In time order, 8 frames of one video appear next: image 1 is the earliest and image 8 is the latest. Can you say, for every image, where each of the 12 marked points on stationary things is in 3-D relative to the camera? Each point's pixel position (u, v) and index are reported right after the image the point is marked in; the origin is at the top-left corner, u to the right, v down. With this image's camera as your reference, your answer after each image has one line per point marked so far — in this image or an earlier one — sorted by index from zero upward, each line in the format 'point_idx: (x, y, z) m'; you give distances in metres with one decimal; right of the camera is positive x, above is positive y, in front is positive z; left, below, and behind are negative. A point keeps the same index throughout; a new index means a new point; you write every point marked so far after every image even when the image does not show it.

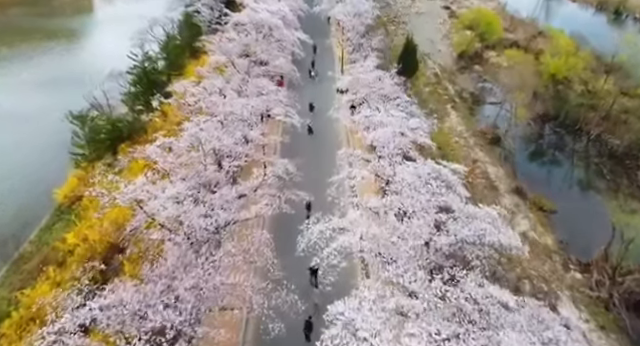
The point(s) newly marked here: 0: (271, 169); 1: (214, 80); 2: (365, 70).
0: (-1.1, +0.1, +10.1) m
1: (-3.1, +2.6, +13.6) m
2: (+1.5, +3.4, +15.4) m
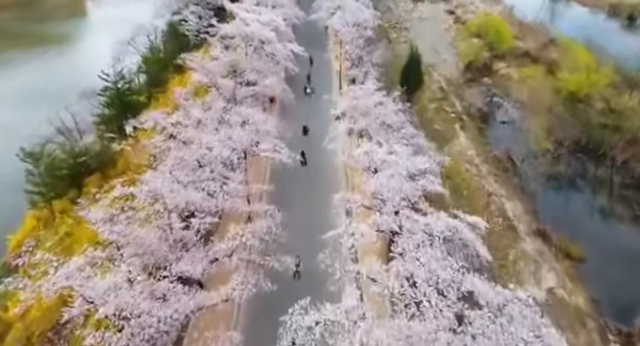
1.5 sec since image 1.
0: (-1.2, -1.0, +8.4) m
1: (-3.3, +1.6, +11.9) m
2: (+1.4, +2.3, +13.6) m
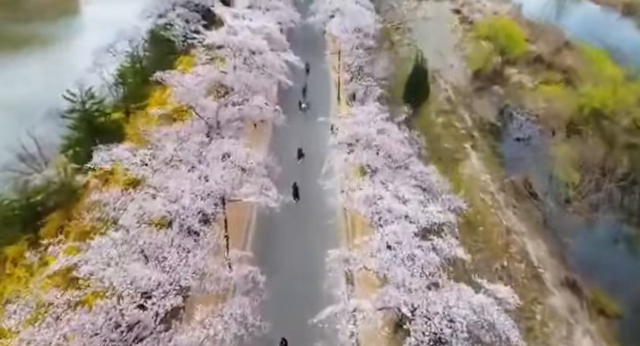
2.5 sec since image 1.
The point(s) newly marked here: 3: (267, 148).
0: (-1.4, -2.0, +6.7) m
1: (-3.4, +0.6, +10.2) m
2: (+1.2, +1.4, +11.9) m
3: (-1.3, +0.6, +11.5) m
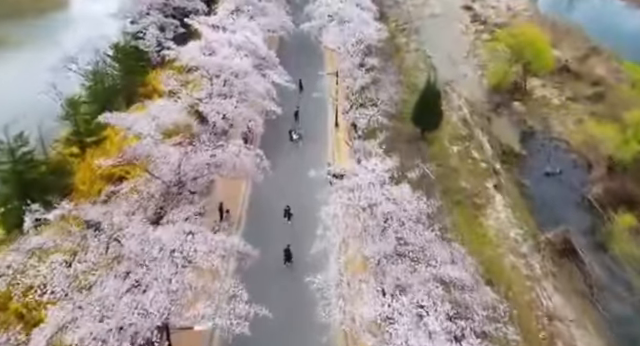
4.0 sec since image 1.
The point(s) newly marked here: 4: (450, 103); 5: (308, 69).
0: (-1.5, -3.6, +4.1) m
1: (-3.6, -0.9, +7.5) m
2: (+1.0, -0.1, +9.2) m
3: (-1.5, -0.9, +8.9) m
4: (+5.3, +2.9, +18.8) m
5: (-0.4, +3.8, +16.7) m
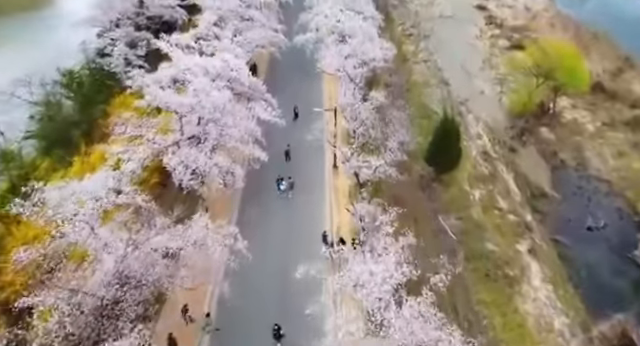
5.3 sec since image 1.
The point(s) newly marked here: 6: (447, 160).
0: (-1.7, -5.3, +1.7) m
1: (-3.7, -2.5, +5.0) m
2: (+0.9, -1.7, +6.7) m
3: (-1.6, -2.5, +6.4) m
4: (+5.2, +1.5, +16.2) m
5: (-0.5, +2.4, +14.1) m
6: (+3.6, +0.4, +12.8) m
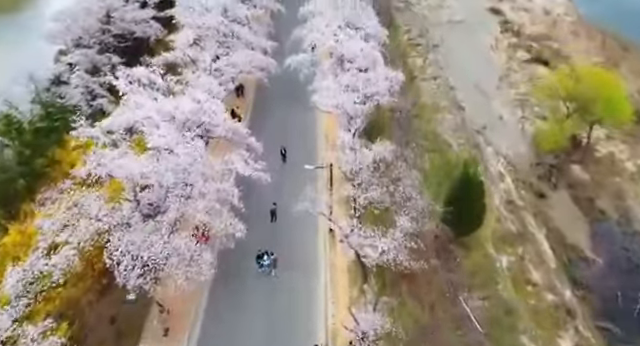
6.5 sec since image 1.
0: (-1.9, -7.1, -0.5) m
1: (-3.9, -4.2, +2.7) m
2: (+0.7, -3.3, +4.4) m
3: (-1.8, -4.1, +4.1) m
4: (+5.1, +0.1, +13.8) m
5: (-0.6, +0.9, +11.7) m
6: (+3.4, -1.2, +10.4) m
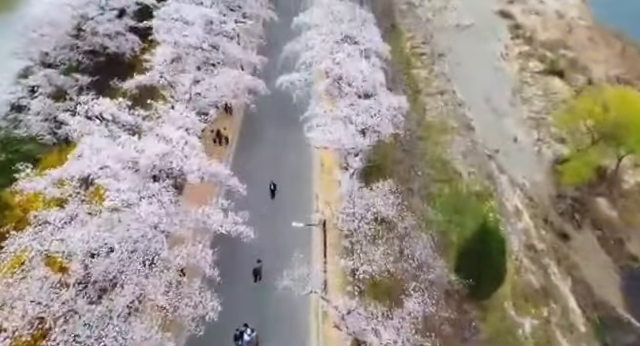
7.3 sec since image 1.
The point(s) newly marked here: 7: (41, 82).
0: (-2.0, -8.3, -2.0) m
1: (-4.0, -5.4, +1.2) m
2: (+0.6, -4.5, +2.9) m
3: (-2.0, -5.3, +2.6) m
4: (+4.9, -0.9, +12.2) m
5: (-0.8, -0.2, +10.1) m
6: (+3.2, -2.2, +8.8) m
7: (-7.5, +2.4, +12.3) m
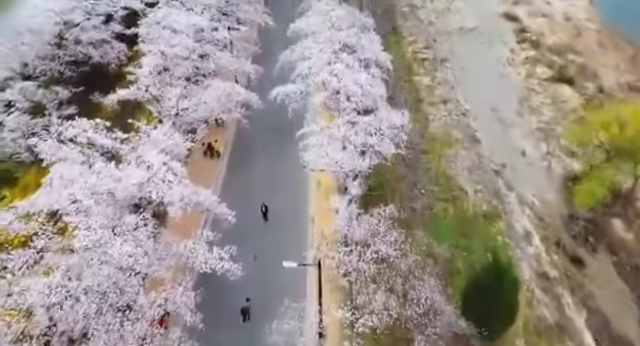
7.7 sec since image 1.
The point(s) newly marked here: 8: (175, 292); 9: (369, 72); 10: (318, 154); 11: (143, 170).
0: (-2.1, -8.9, -2.7) m
1: (-4.1, -6.0, +0.5) m
2: (+0.5, -5.0, +2.1) m
3: (-2.1, -5.9, +1.8) m
4: (+4.8, -1.4, +11.4) m
5: (-0.9, -0.7, +9.3) m
6: (+3.2, -2.8, +8.0) m
7: (-7.5, +1.9, +11.4) m
8: (-2.3, -1.8, +7.0) m
9: (+1.4, +2.7, +12.4) m
10: (-0.1, +0.6, +10.4) m
11: (-3.2, 0.0, +8.1) m
